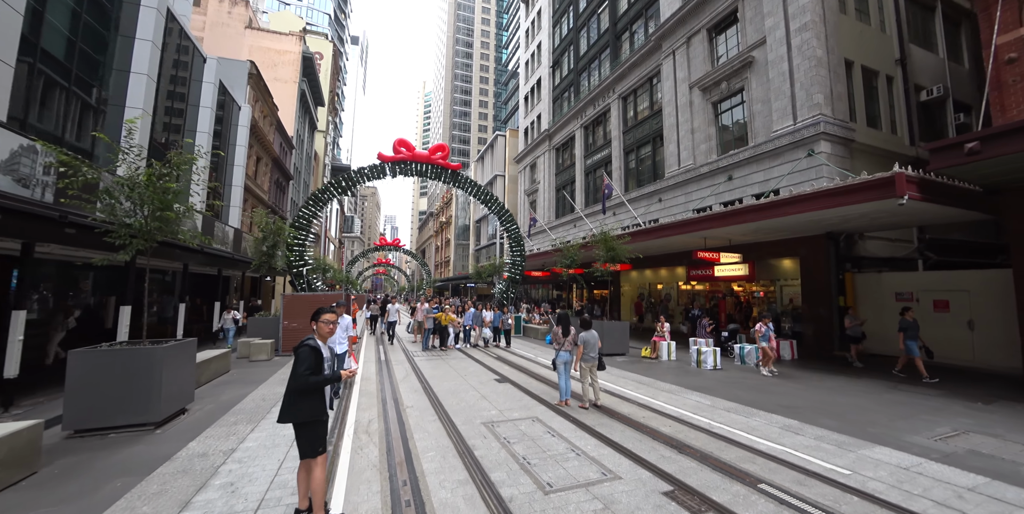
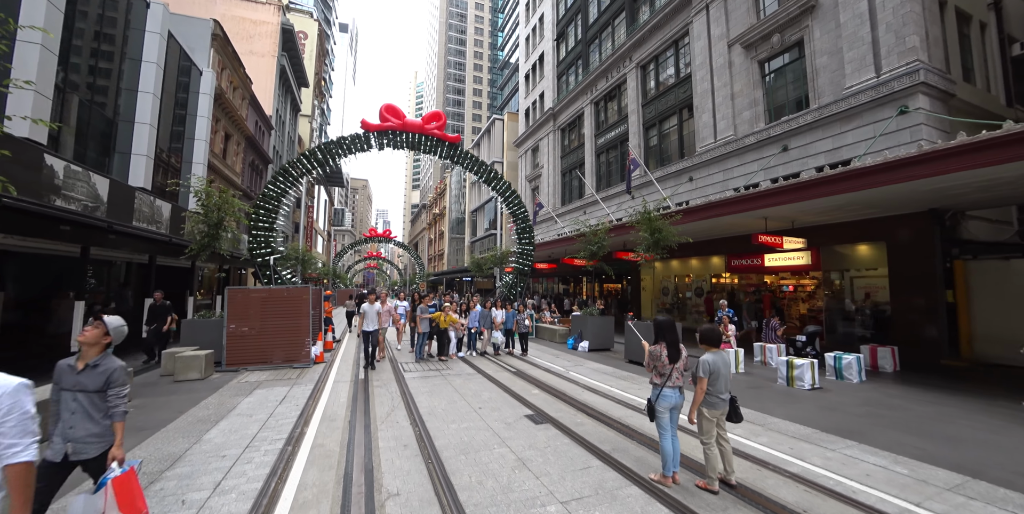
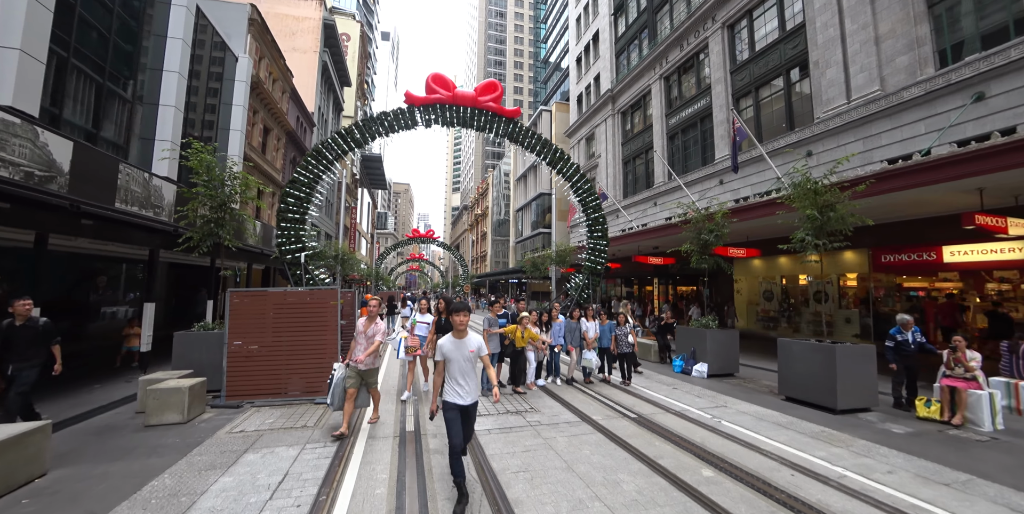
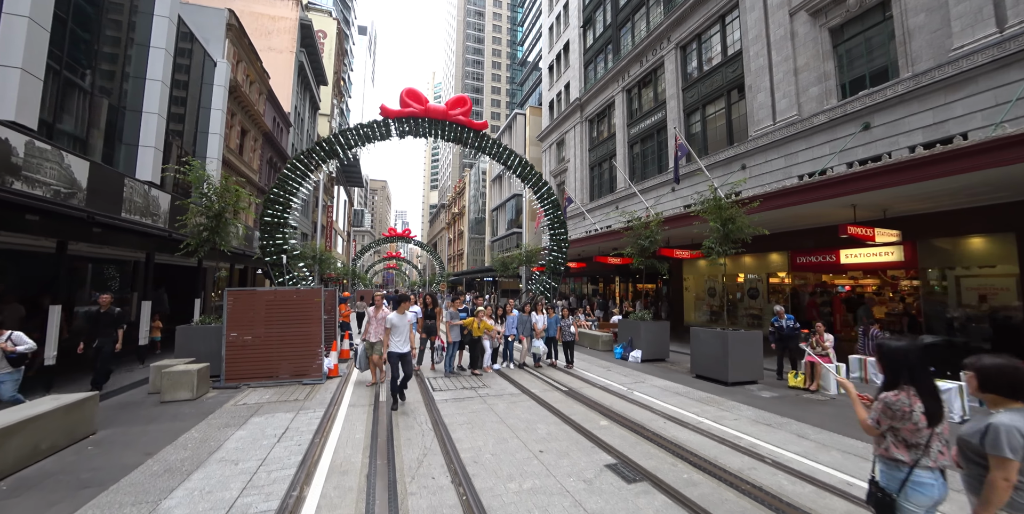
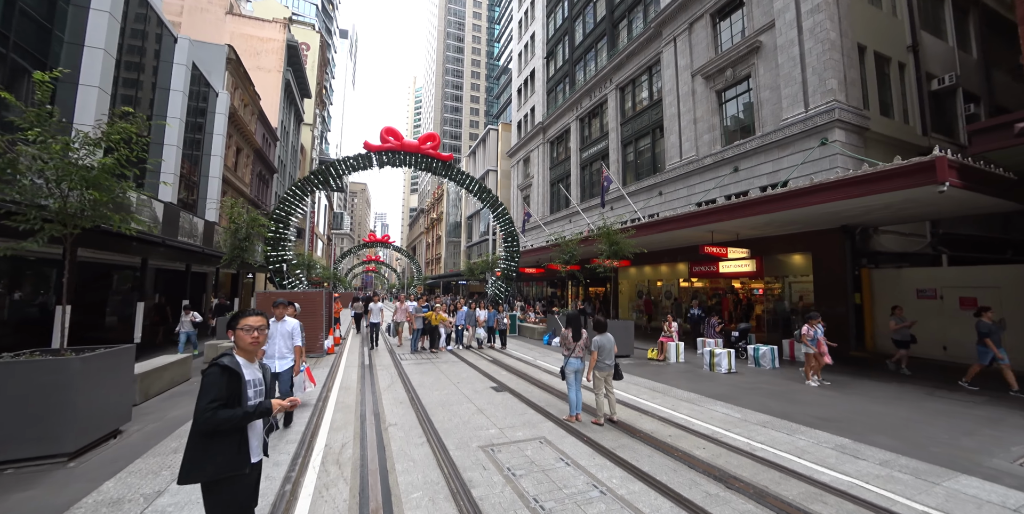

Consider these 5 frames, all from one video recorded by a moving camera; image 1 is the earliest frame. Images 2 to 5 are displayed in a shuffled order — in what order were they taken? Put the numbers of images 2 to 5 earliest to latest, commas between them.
5, 2, 4, 3
